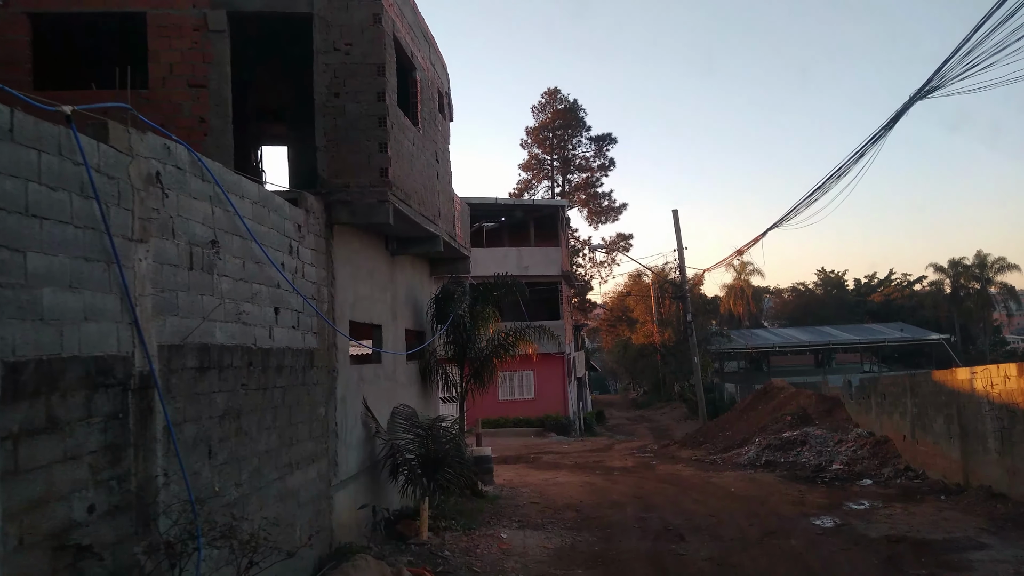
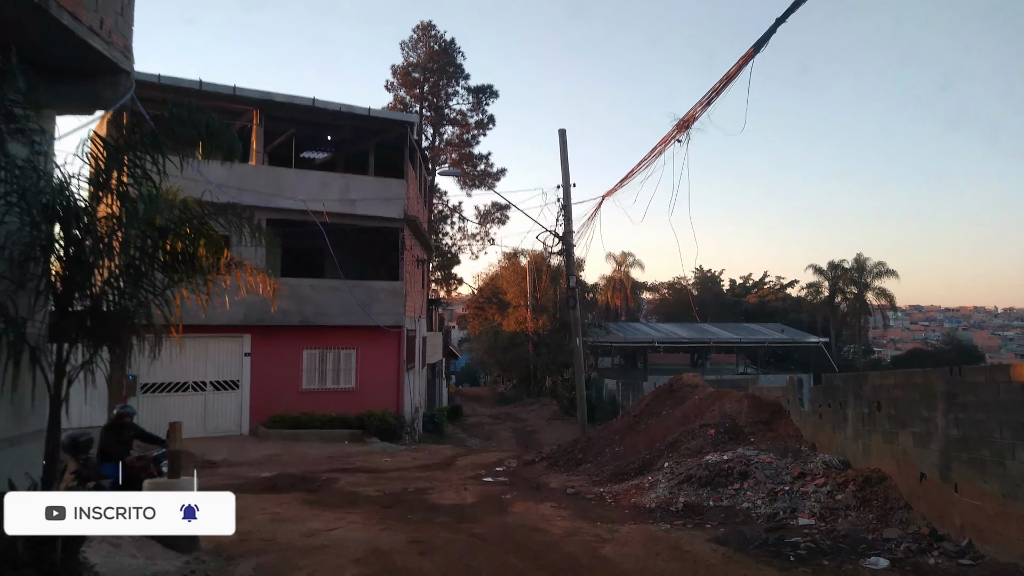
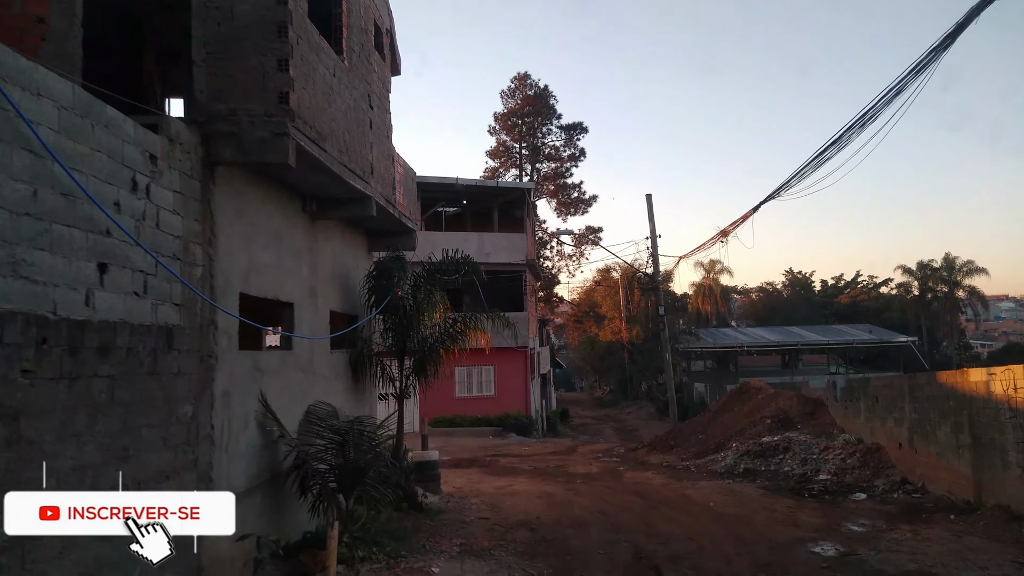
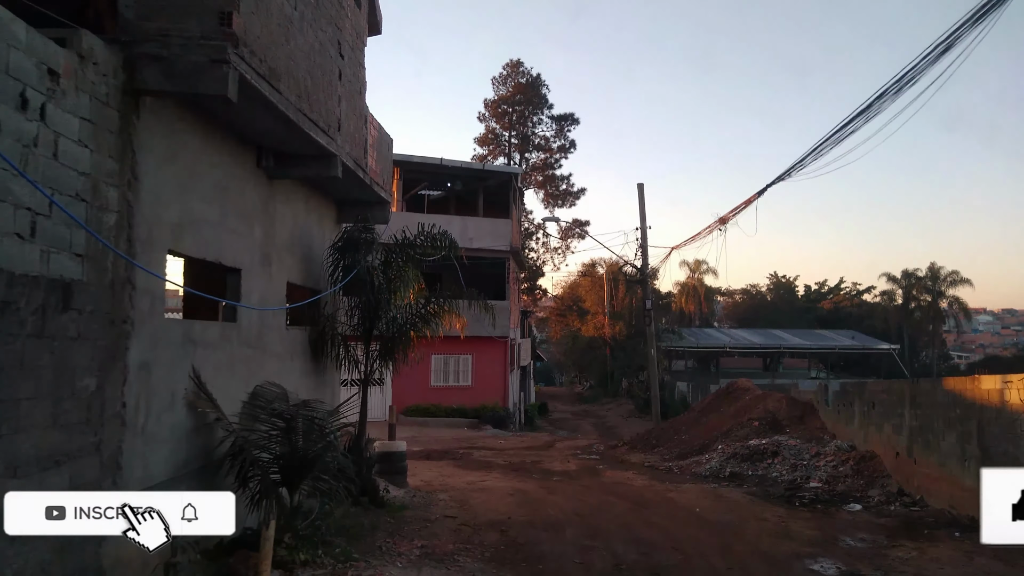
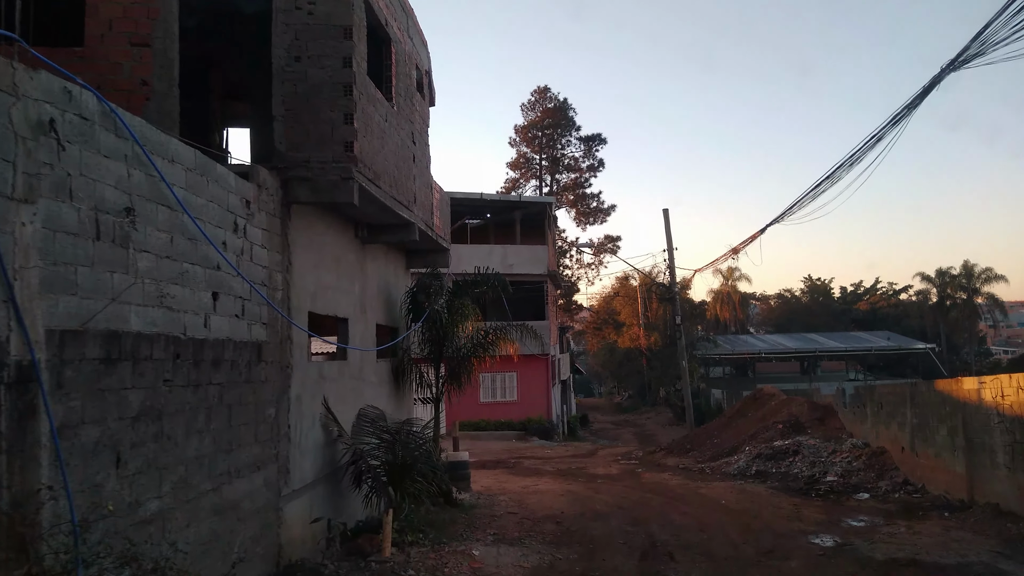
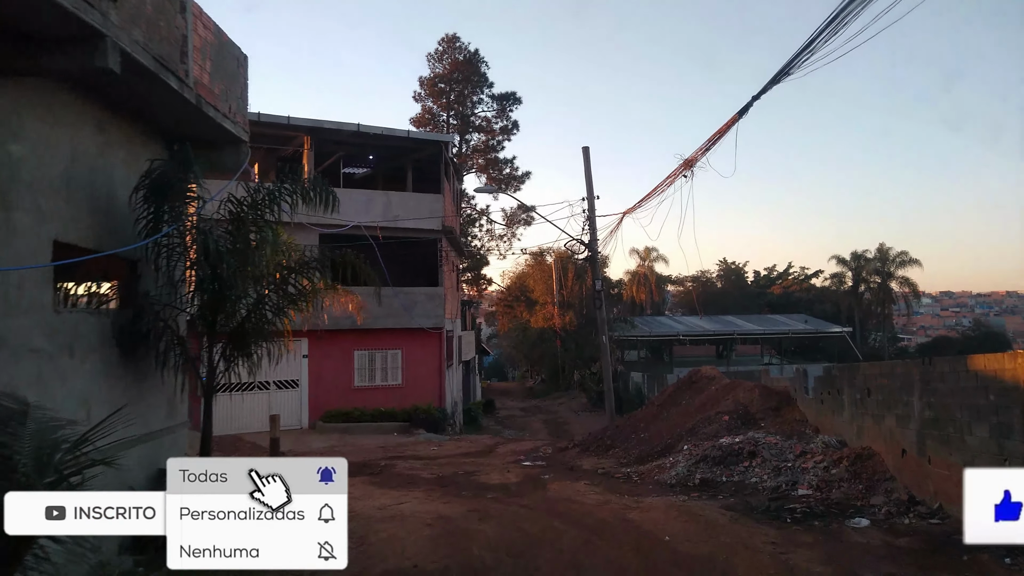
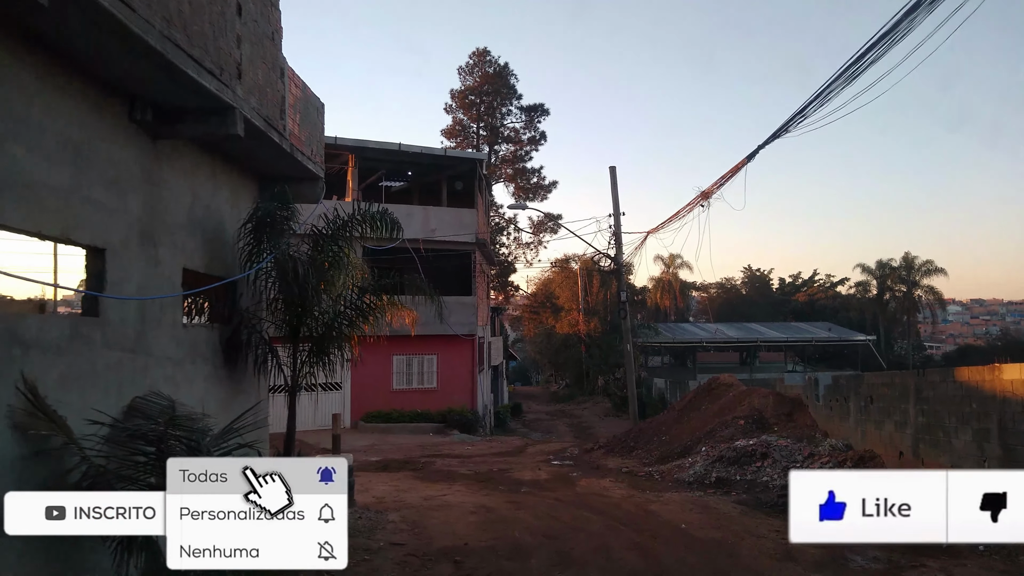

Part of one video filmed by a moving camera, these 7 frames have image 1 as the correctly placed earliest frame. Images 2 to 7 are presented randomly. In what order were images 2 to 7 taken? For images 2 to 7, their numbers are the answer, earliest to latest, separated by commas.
5, 3, 4, 7, 6, 2
